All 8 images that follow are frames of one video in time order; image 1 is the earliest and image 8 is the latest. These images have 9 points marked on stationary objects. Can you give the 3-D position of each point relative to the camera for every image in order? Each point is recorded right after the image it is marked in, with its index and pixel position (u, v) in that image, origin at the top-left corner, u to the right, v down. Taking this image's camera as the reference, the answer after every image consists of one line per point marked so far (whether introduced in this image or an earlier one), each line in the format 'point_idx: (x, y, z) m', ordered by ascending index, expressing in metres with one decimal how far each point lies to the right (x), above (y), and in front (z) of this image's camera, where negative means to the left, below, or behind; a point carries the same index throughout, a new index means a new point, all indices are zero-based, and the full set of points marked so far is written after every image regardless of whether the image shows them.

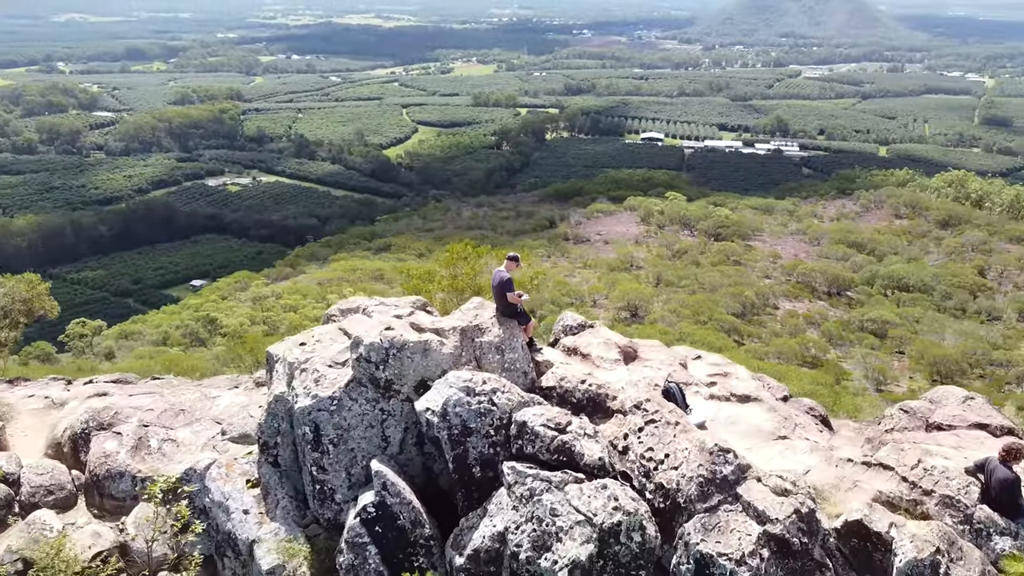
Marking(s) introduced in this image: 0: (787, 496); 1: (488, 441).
0: (+1.6, -1.2, +4.6) m
1: (-0.1, -0.9, +4.8) m
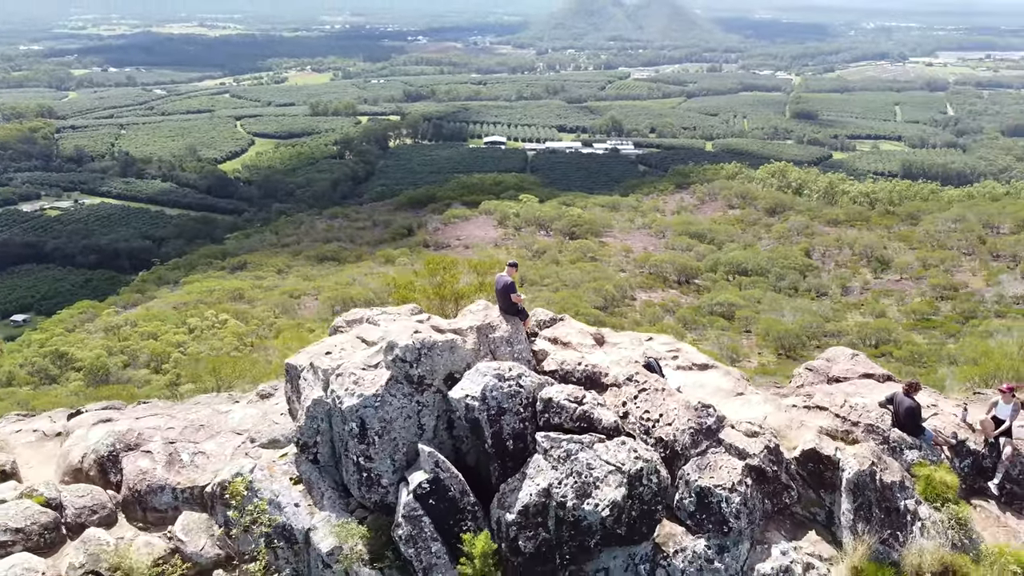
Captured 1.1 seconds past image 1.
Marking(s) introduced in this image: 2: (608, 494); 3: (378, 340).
0: (+1.8, -1.1, +5.8) m
1: (+0.1, -0.9, +5.7) m
2: (+0.7, -1.3, +5.3) m
3: (-1.0, -0.4, +6.4) m
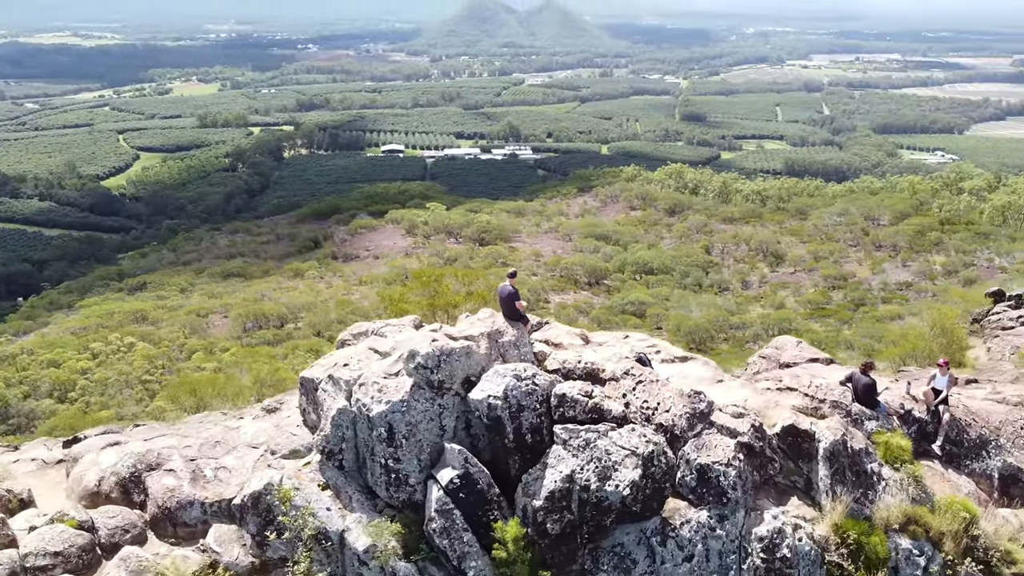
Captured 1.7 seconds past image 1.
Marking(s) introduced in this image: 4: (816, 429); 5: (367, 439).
0: (+1.9, -1.1, +6.6) m
1: (+0.2, -1.0, +6.3) m
2: (+0.9, -1.4, +5.9) m
3: (-1.0, -0.5, +6.9) m
4: (+2.5, -1.2, +6.6) m
5: (-1.1, -1.2, +6.4) m
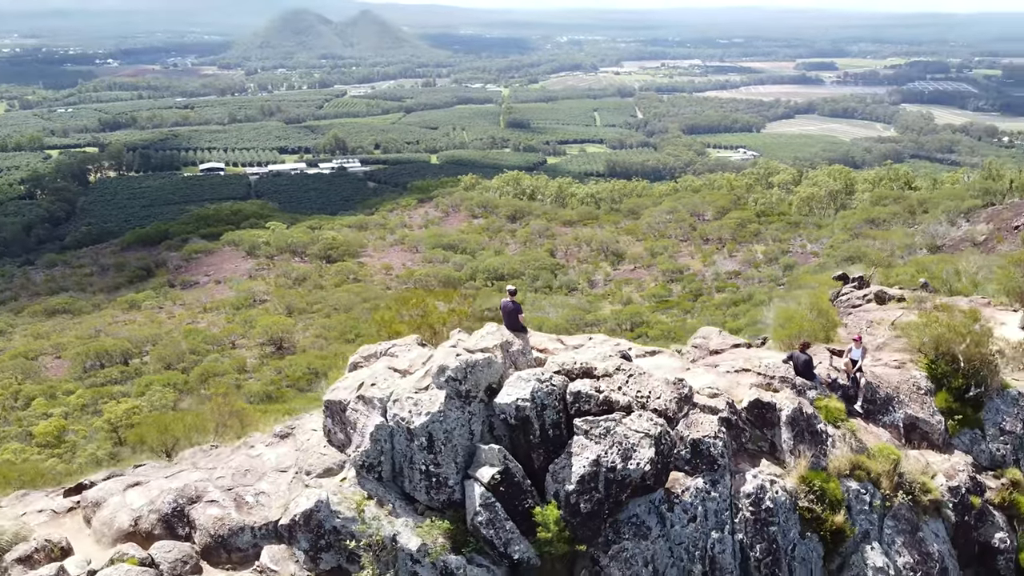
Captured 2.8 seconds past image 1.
0: (+2.0, -1.1, +7.8) m
1: (+0.4, -1.1, +7.2) m
2: (+1.2, -1.4, +6.9) m
3: (-0.9, -0.8, +7.5) m
4: (+2.6, -1.1, +8.0) m
5: (-0.9, -1.4, +7.0) m
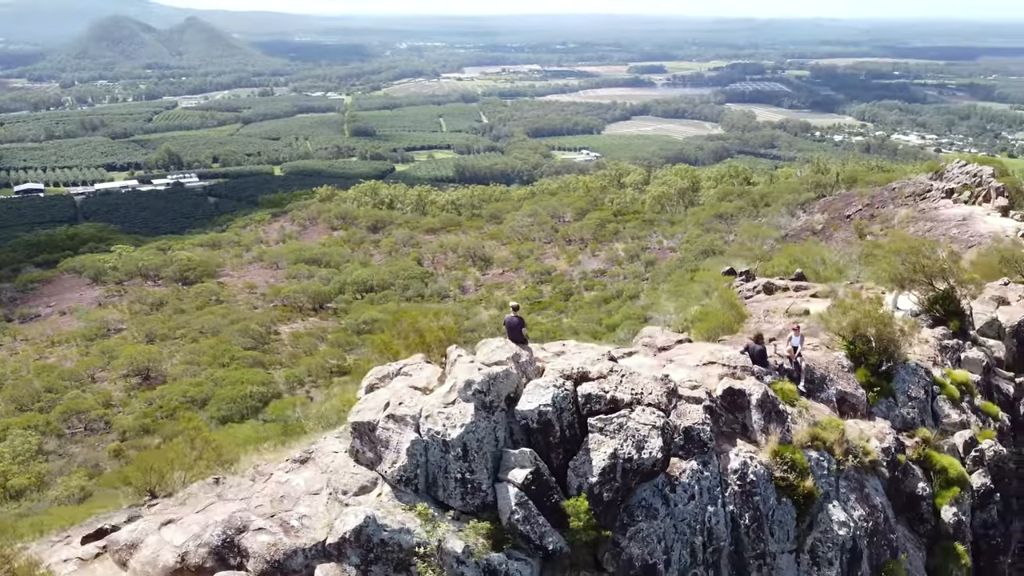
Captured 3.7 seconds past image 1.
0: (+2.1, -1.2, +8.9) m
1: (+0.6, -1.2, +7.9) m
2: (+1.4, -1.5, +7.8) m
3: (-0.8, -1.0, +8.1) m
4: (+2.6, -1.1, +9.1) m
5: (-0.7, -1.6, +7.5) m
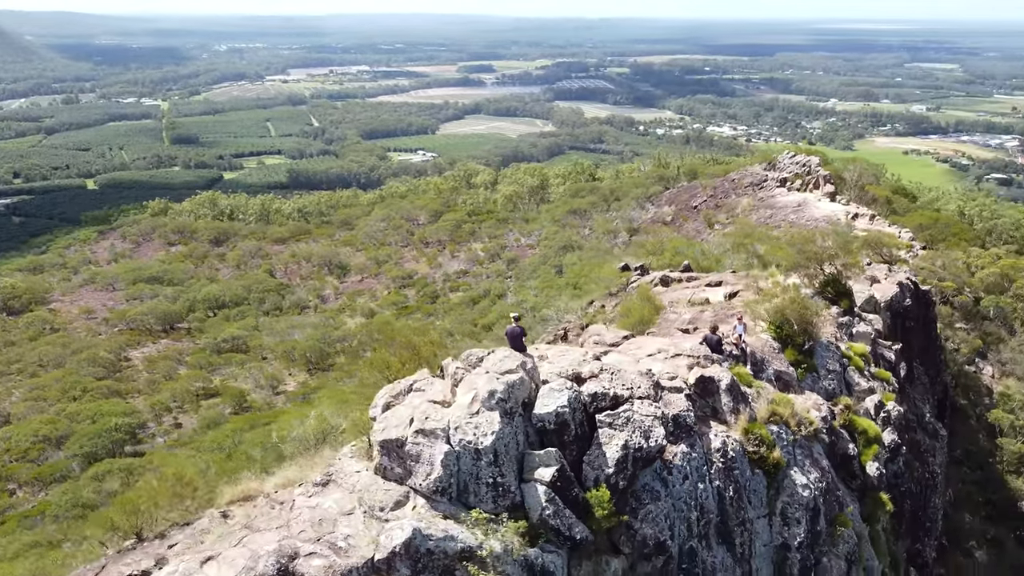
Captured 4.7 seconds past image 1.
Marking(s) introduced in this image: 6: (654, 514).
0: (+2.0, -1.2, +9.8) m
1: (+0.7, -1.3, +8.6) m
2: (+1.6, -1.6, +8.7) m
3: (-0.7, -1.2, +8.5) m
4: (+2.5, -1.1, +10.1) m
5: (-0.4, -1.8, +8.0) m
6: (+1.5, -2.4, +8.6) m
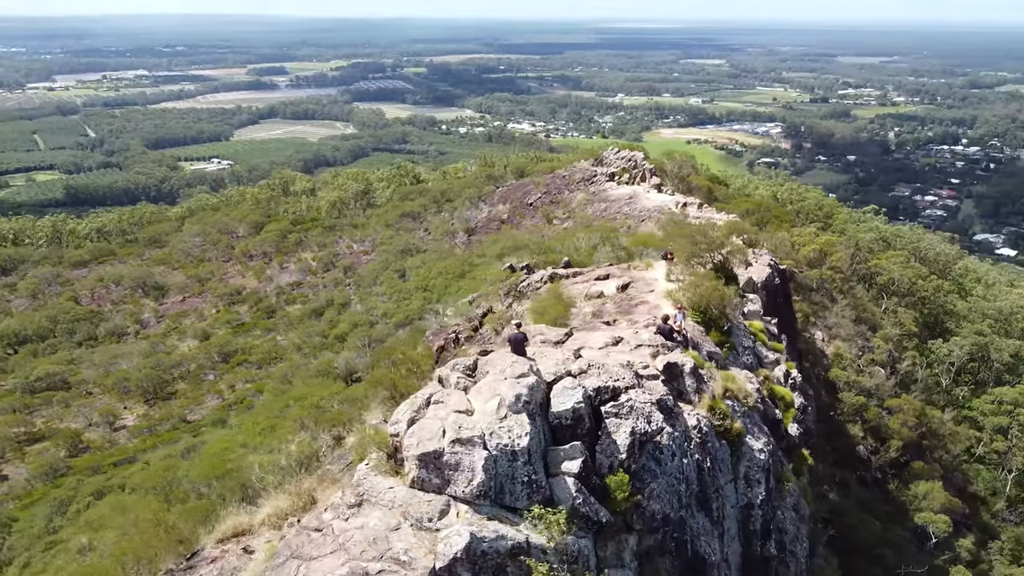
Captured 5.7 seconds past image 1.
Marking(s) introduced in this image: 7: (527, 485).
0: (+1.8, -1.1, +10.8) m
1: (+0.9, -1.4, +9.3) m
2: (+1.7, -1.5, +9.6) m
3: (-0.5, -1.3, +8.9) m
4: (+2.2, -1.0, +11.2) m
5: (0.0, -1.9, +8.5) m
6: (+1.7, -2.4, +9.5) m
7: (+0.2, -2.1, +8.5) m
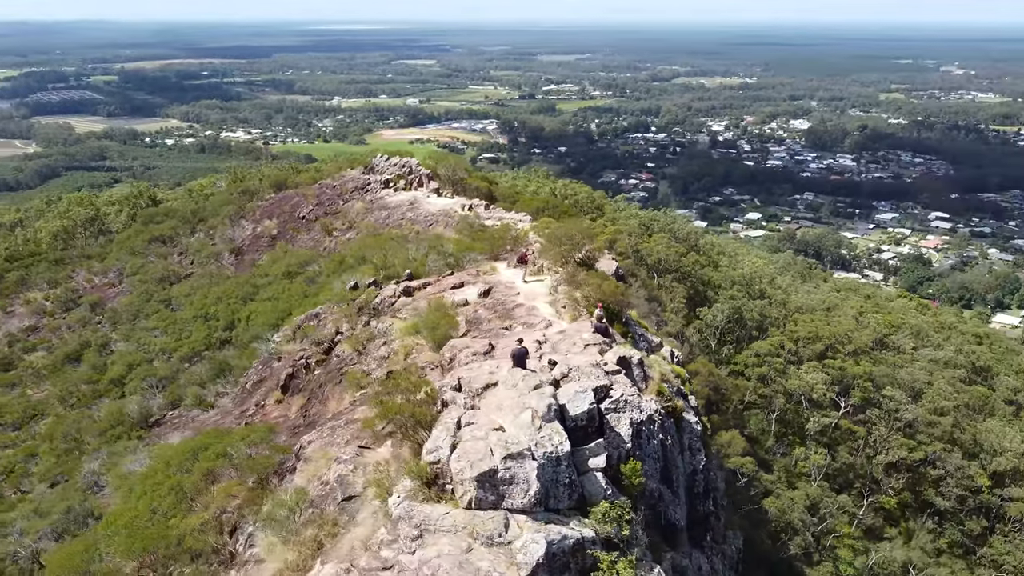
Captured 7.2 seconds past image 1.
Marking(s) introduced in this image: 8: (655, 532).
0: (+1.4, -1.2, +11.9) m
1: (+1.0, -1.5, +10.2) m
2: (+1.7, -1.6, +10.7) m
3: (-0.1, -1.6, +9.3) m
4: (+1.6, -1.0, +12.4) m
5: (+0.5, -2.1, +9.1) m
6: (+1.8, -2.4, +10.7) m
7: (+0.7, -2.3, +9.2) m
8: (+2.0, -3.3, +10.9) m
